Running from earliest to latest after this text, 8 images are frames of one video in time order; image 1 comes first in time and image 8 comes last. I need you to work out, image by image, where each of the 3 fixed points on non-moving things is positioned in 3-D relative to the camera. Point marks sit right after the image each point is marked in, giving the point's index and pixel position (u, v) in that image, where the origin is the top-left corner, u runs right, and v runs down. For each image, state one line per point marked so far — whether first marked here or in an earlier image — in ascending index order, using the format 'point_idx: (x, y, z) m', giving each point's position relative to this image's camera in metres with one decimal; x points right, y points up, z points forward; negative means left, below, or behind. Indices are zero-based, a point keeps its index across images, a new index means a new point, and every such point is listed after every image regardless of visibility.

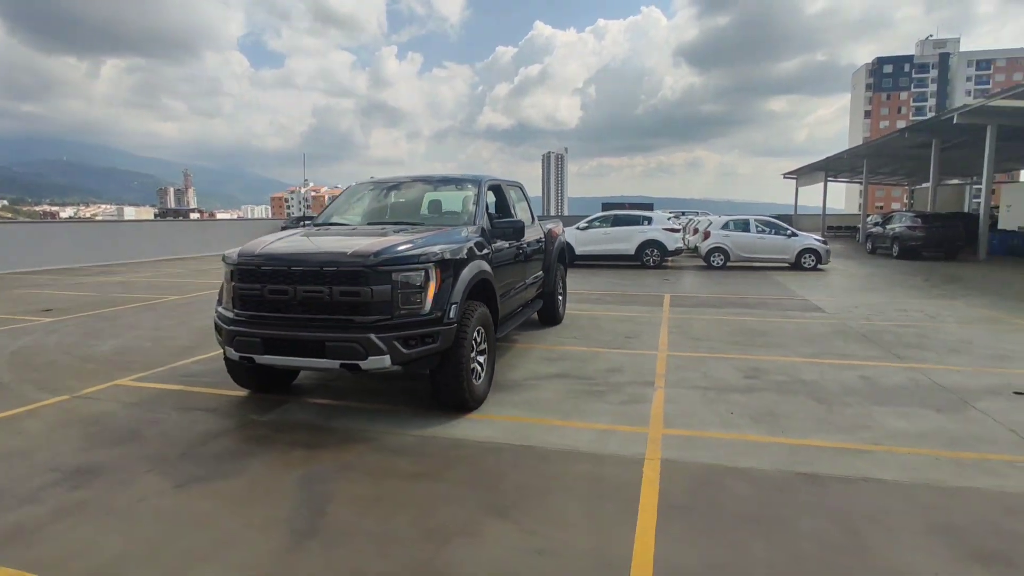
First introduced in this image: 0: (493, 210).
0: (-0.1, +0.8, +6.2) m
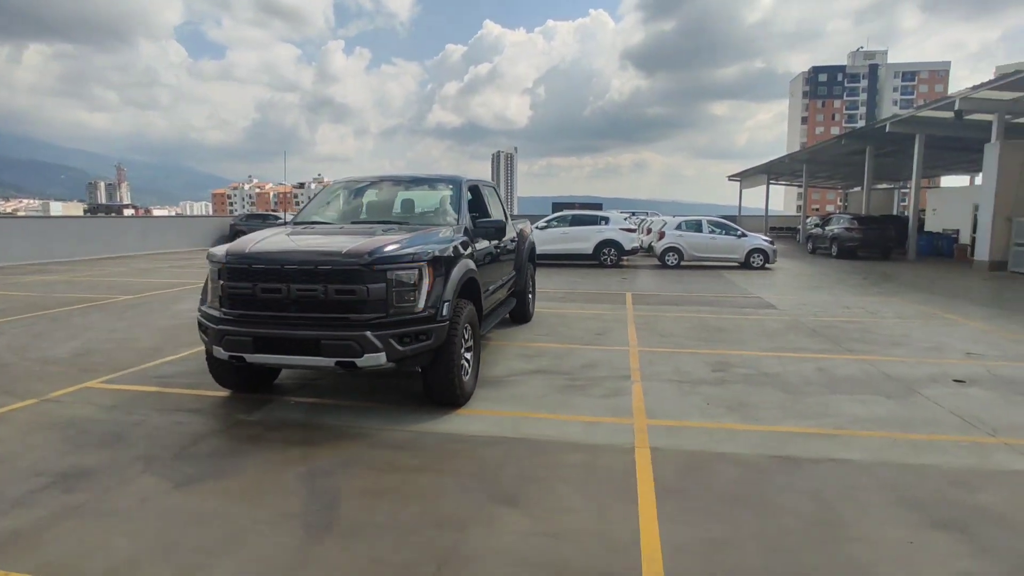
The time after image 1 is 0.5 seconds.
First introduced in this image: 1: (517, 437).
0: (-0.3, +0.9, +6.3) m
1: (0.0, -1.1, +4.1) m
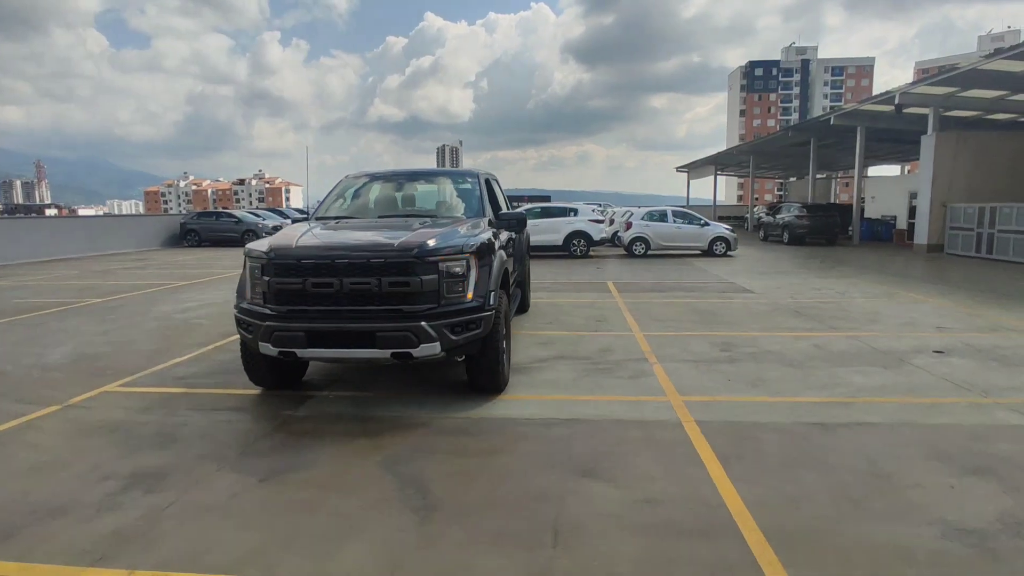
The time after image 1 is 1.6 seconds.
0: (-0.2, +1.0, +6.5) m
1: (+0.4, -1.0, +4.3) m
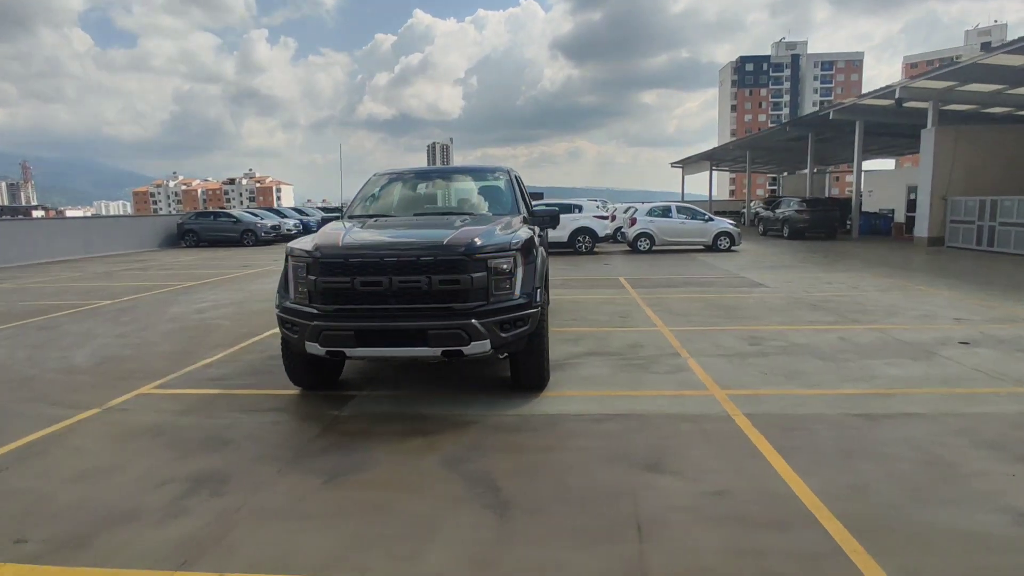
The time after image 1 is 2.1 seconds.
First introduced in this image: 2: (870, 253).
0: (+0.2, +1.0, +6.5) m
1: (+0.8, -0.9, +4.4) m
2: (+11.1, +1.1, +18.3) m
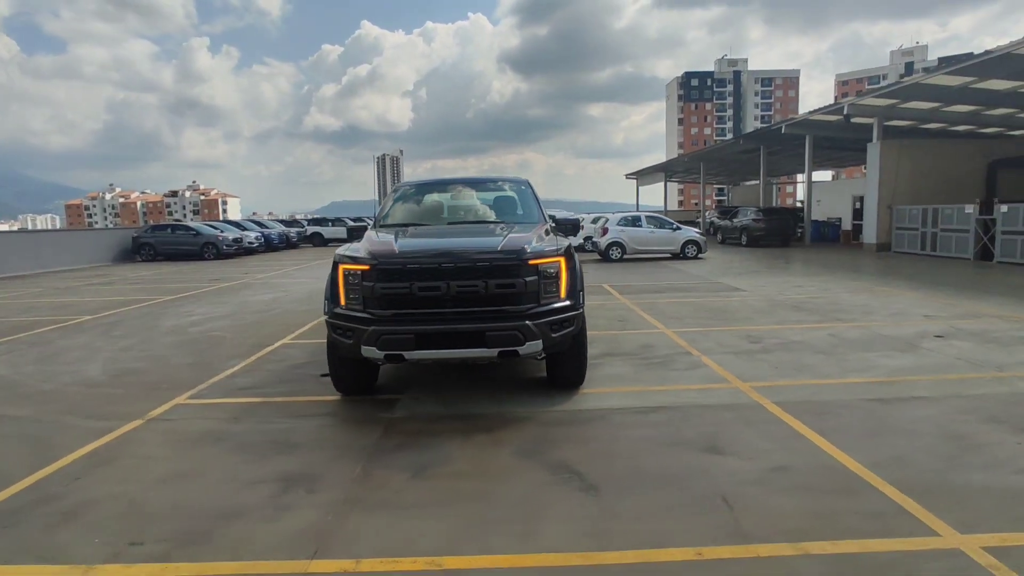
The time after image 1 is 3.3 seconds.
0: (+0.3, +0.9, +6.8) m
1: (+1.2, -0.9, +4.7) m
2: (+10.3, +1.0, +19.4) m
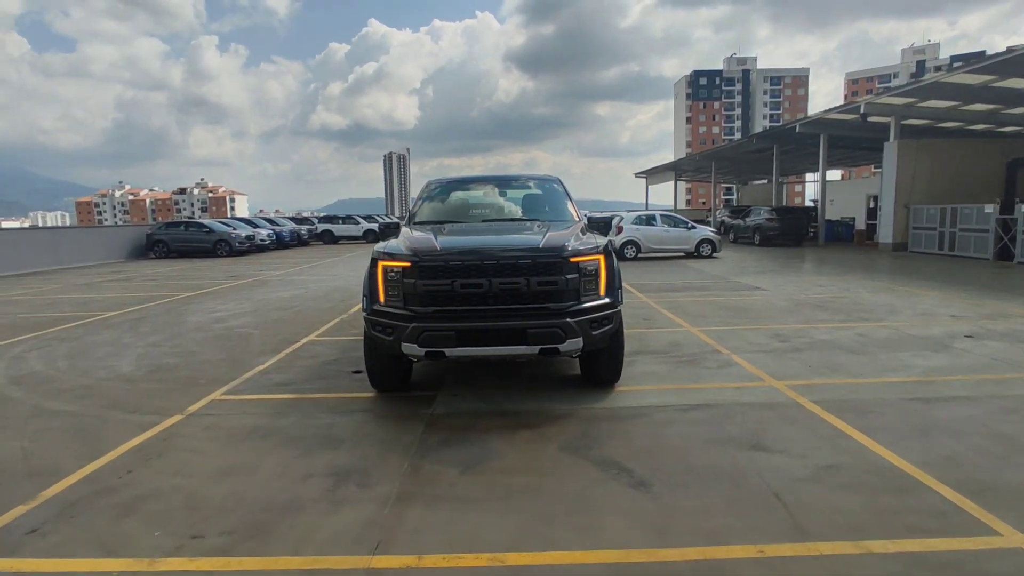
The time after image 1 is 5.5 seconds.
0: (+0.7, +0.9, +6.8) m
1: (+1.5, -0.9, +4.7) m
2: (+10.8, +1.0, +19.3) m
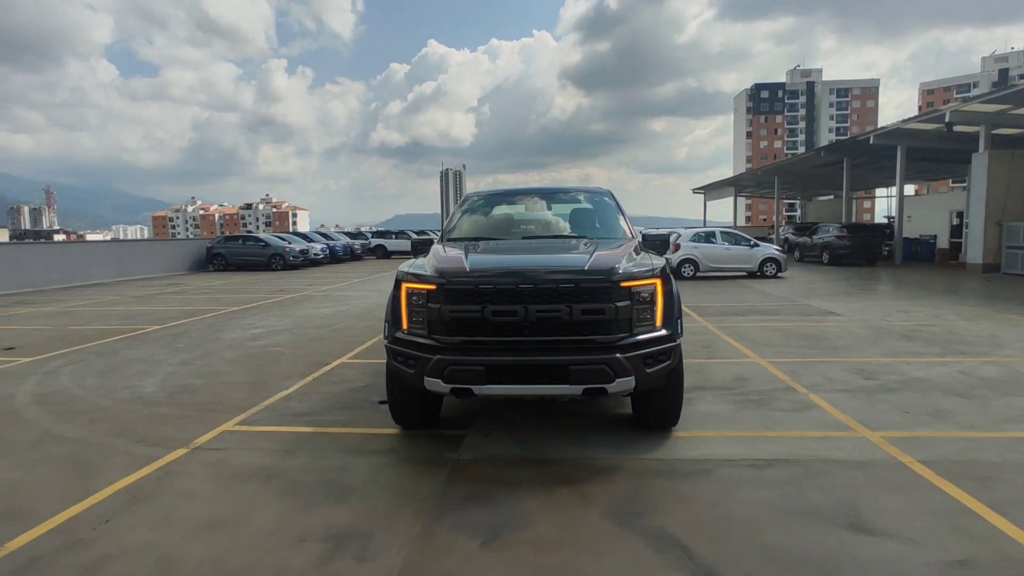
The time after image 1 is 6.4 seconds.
0: (+1.1, +0.7, +6.1) m
1: (+1.7, -1.1, +3.9) m
2: (+12.3, +0.3, +17.7) m
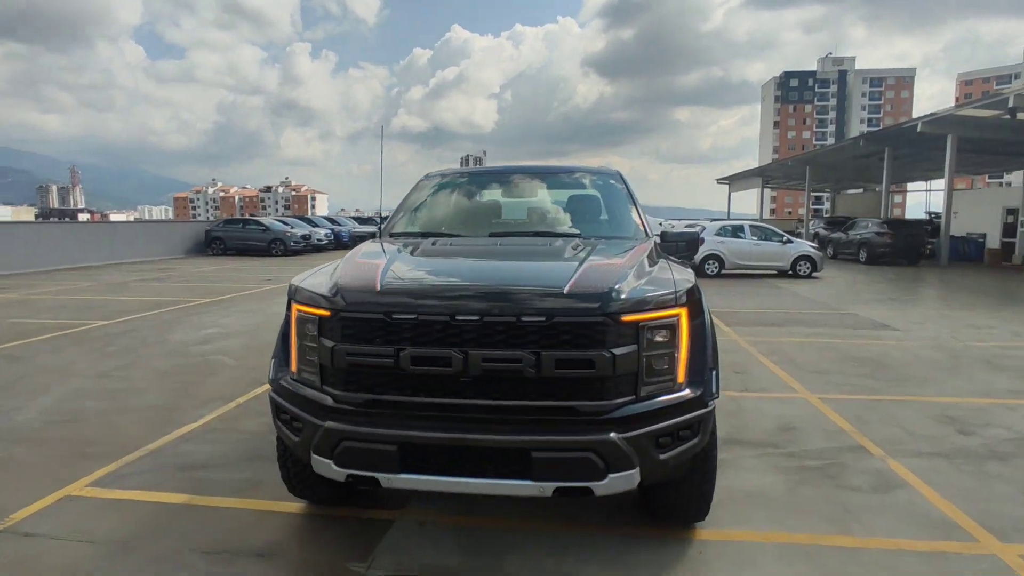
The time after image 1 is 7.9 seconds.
0: (+1.0, +0.6, +4.6) m
1: (+1.4, -1.3, +2.4) m
2: (+12.5, +0.1, +15.9) m
